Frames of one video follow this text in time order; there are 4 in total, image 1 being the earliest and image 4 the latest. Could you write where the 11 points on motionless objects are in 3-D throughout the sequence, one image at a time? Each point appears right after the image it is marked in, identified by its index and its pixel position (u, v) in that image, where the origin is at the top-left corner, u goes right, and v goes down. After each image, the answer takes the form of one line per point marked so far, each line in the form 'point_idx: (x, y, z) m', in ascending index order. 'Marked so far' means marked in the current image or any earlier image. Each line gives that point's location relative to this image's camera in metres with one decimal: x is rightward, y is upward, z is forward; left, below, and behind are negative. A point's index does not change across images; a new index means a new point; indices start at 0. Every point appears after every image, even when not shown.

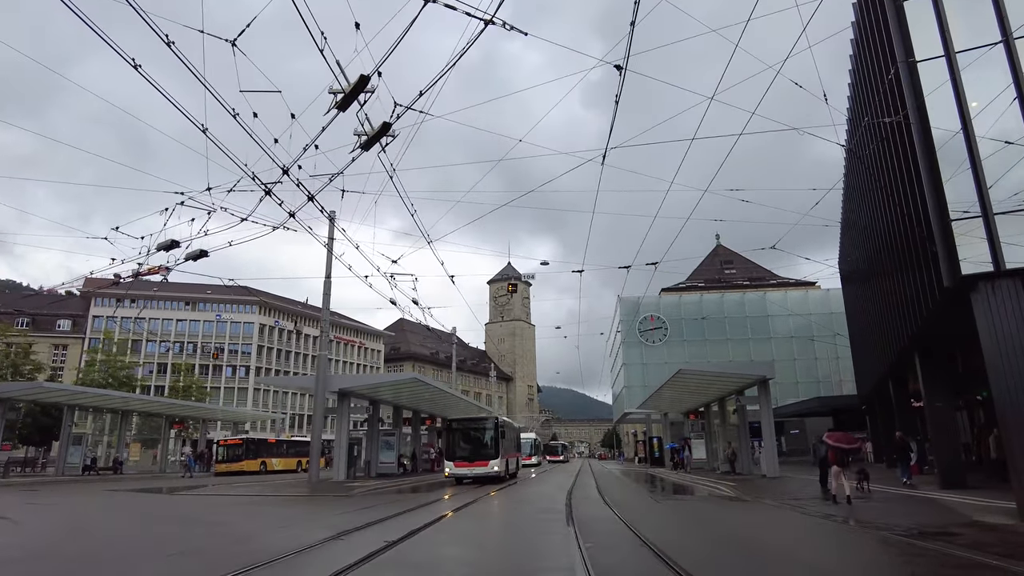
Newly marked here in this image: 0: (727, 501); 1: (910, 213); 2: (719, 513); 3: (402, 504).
0: (+5.4, -5.6, +17.4) m
1: (+9.3, +2.0, +15.2) m
2: (+4.2, -4.8, +14.3) m
3: (-2.8, -5.2, +16.3) m
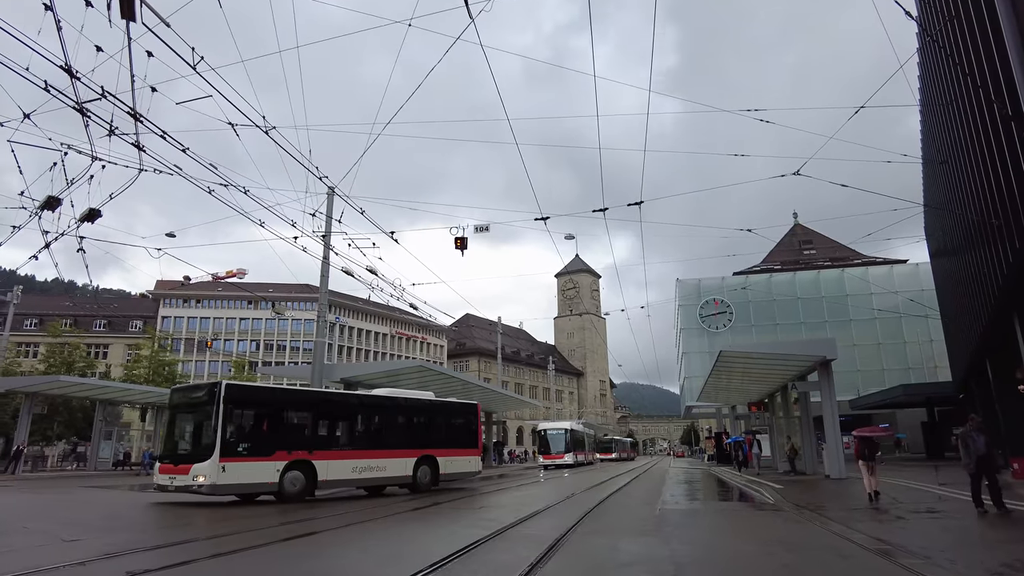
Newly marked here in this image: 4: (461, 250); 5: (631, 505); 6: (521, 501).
0: (+5.0, -4.6, +13.8) m
1: (+8.3, +3.0, +11.2) m
2: (+3.4, -3.9, +10.9) m
3: (-3.3, -4.5, +13.7) m
4: (-1.0, +0.7, +11.9) m
5: (+2.3, -4.3, +13.1) m
6: (+0.1, -4.4, +13.4) m
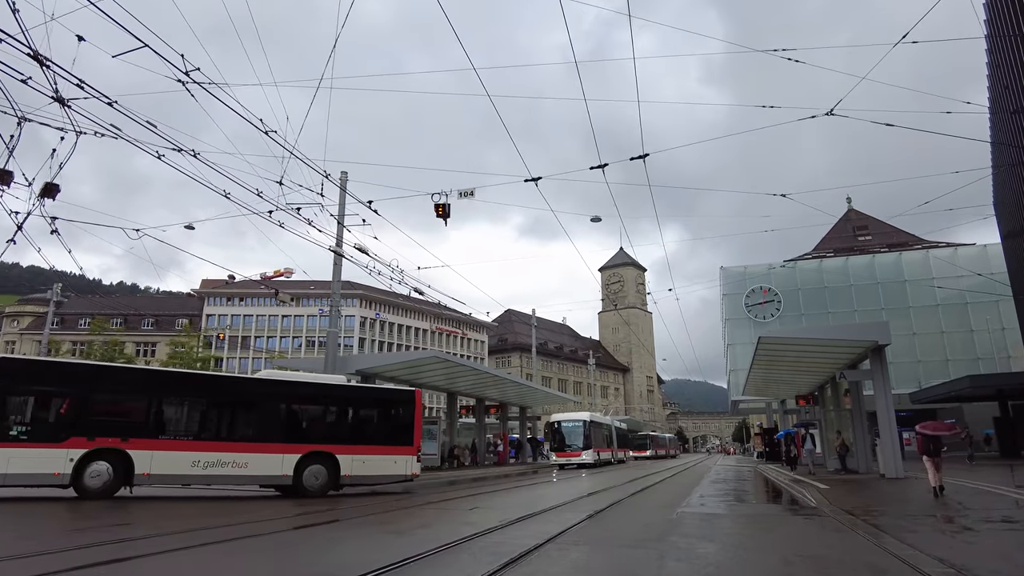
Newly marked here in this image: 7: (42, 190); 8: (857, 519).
0: (+5.0, -4.1, +12.1) m
1: (+8.1, +3.6, +9.2) m
2: (+3.2, -3.4, +9.3) m
3: (-3.2, -4.1, +12.5) m
4: (-1.1, +1.1, +10.5) m
5: (+2.3, -3.8, +11.6) m
6: (+0.2, -3.9, +12.0) m
7: (-8.0, +1.7, +11.2) m
8: (+5.2, -3.5, +9.9) m
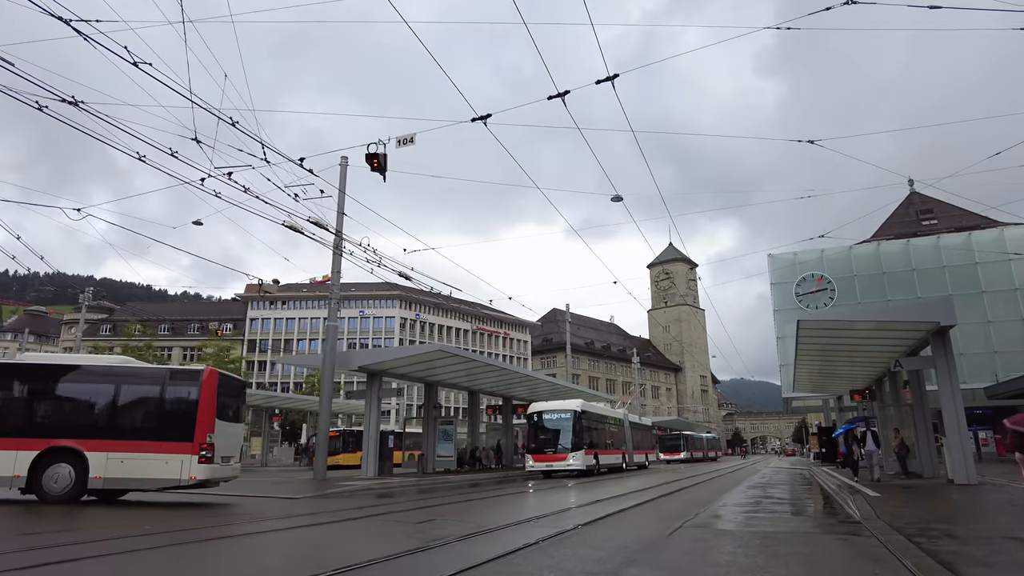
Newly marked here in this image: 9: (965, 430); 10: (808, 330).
0: (+4.5, -3.5, +9.7) m
1: (+7.2, +4.3, +6.6) m
2: (+2.5, -2.8, +7.1) m
3: (-3.6, -3.7, +10.8) m
4: (-1.8, +1.6, +8.7) m
5: (+1.8, -3.3, +9.5) m
6: (-0.3, -3.4, +10.0) m
7: (-8.6, +2.0, +9.9) m
8: (+4.5, -2.9, +7.5) m
9: (+11.5, -3.6, +16.7) m
10: (+8.8, -1.2, +19.2) m
